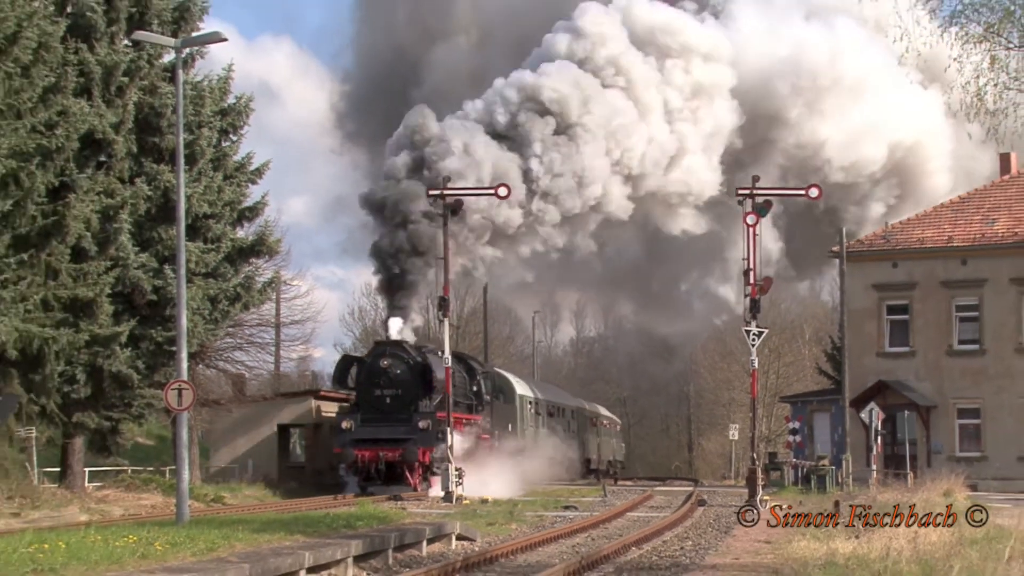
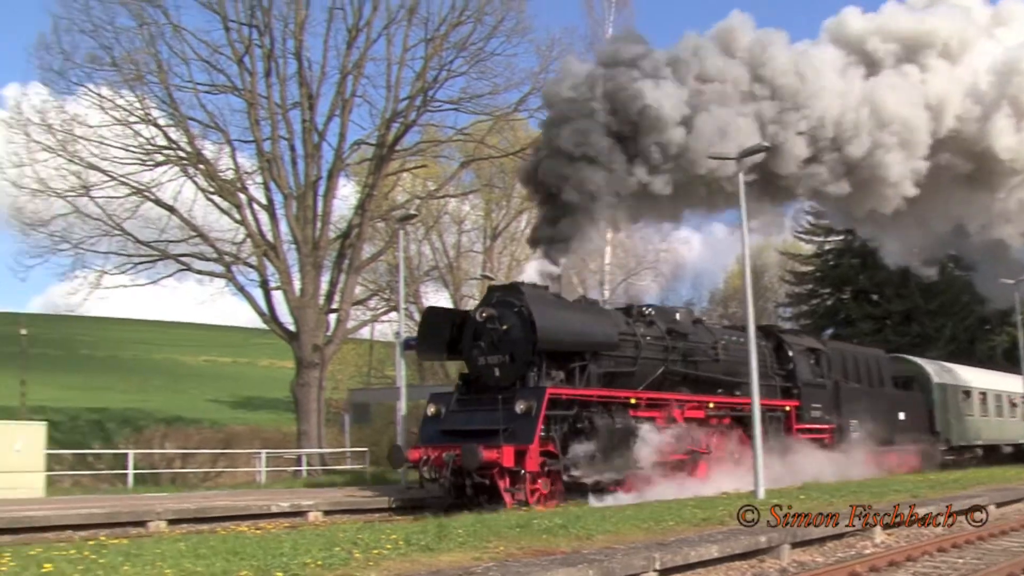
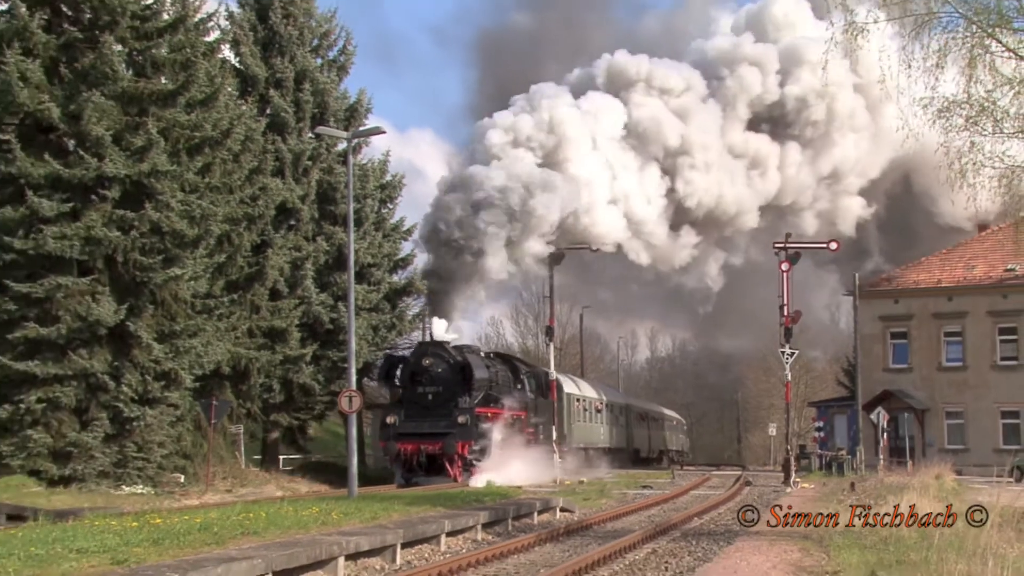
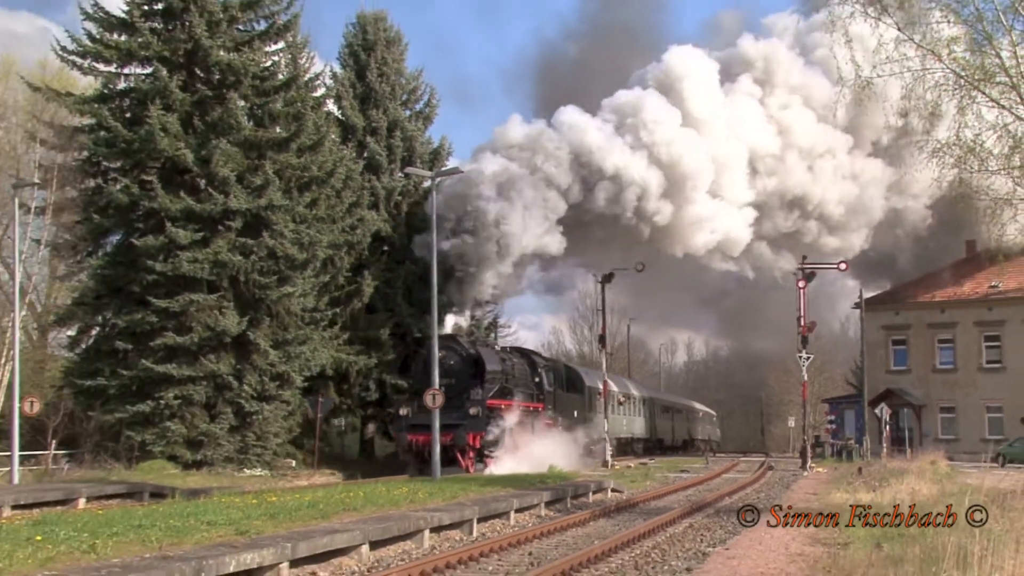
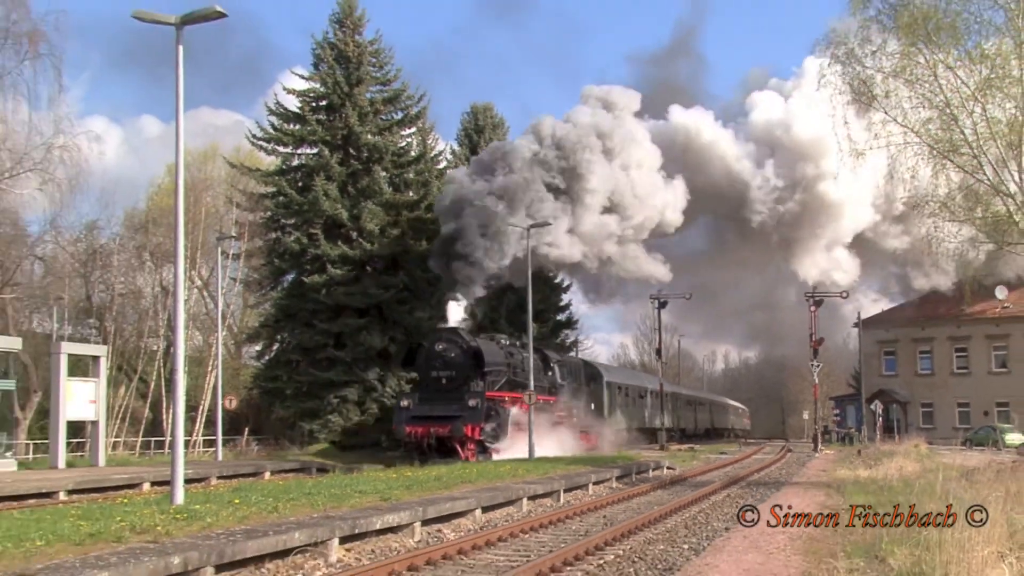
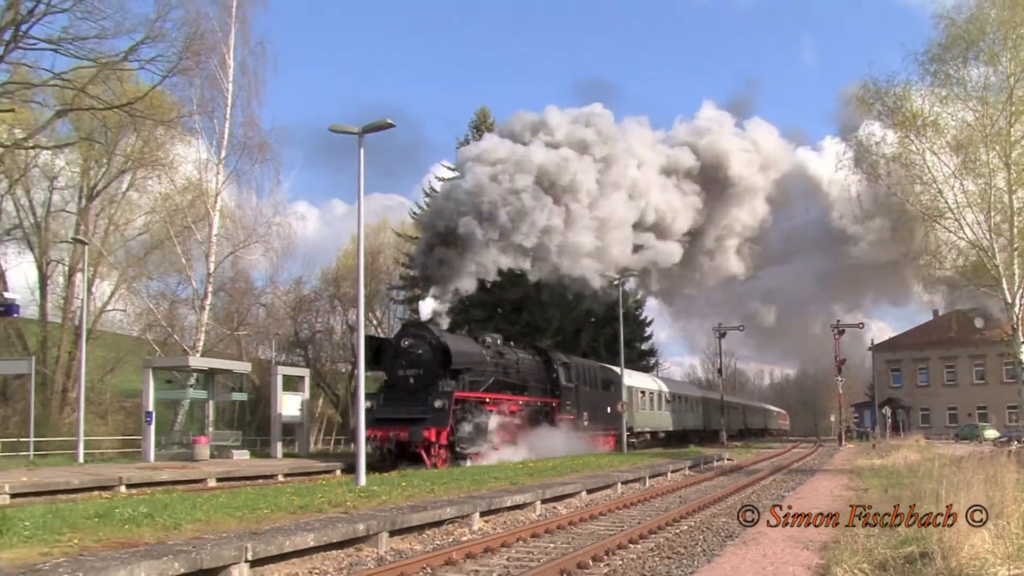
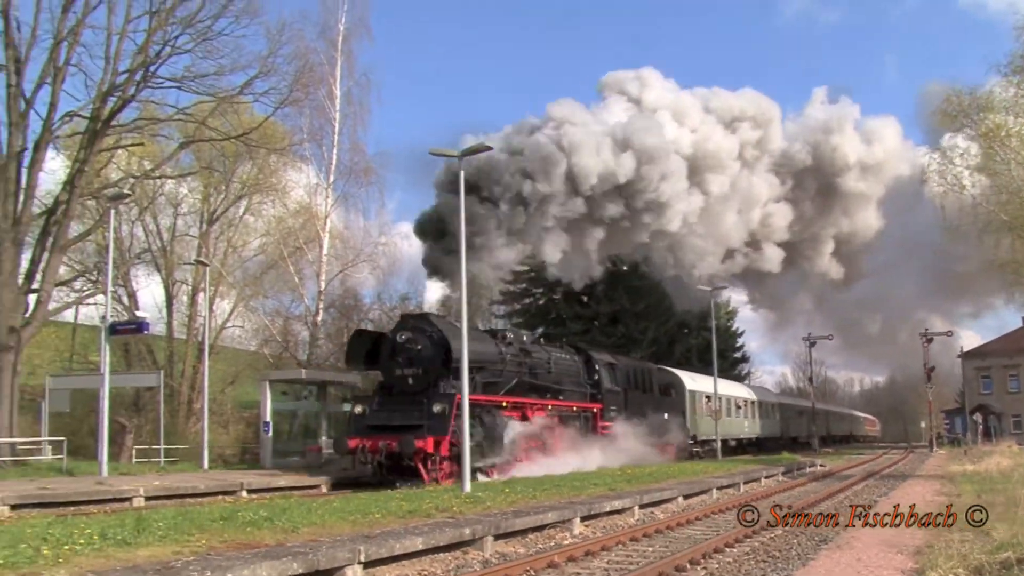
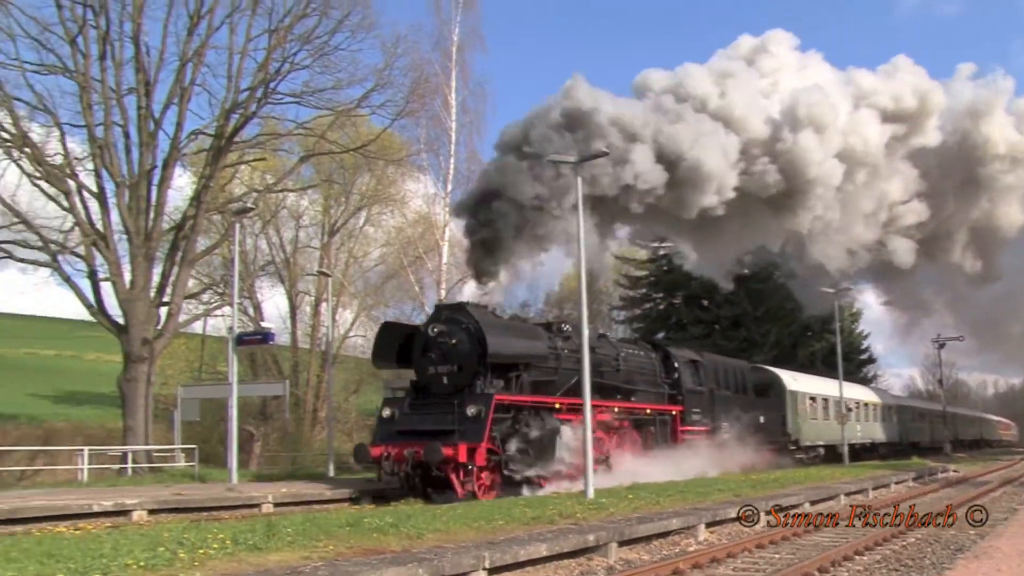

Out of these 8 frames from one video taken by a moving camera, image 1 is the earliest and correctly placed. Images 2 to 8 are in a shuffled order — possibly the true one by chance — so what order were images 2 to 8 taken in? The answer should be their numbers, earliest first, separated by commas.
3, 4, 5, 6, 7, 8, 2
